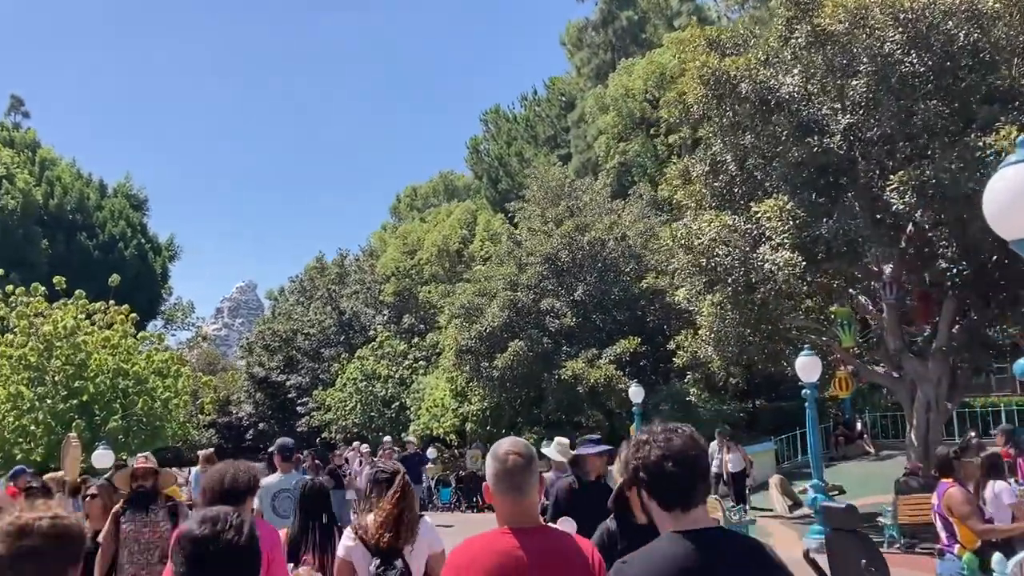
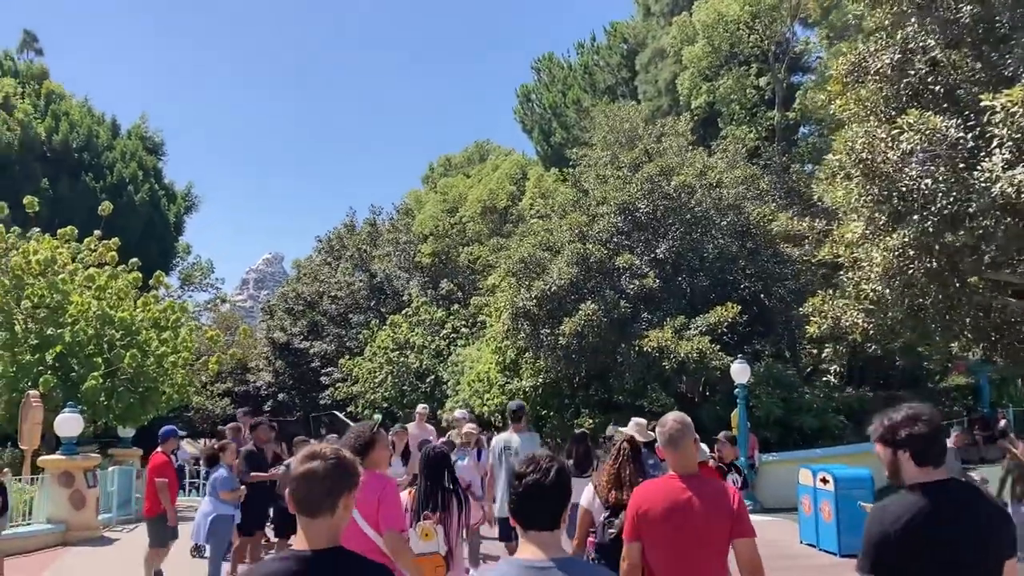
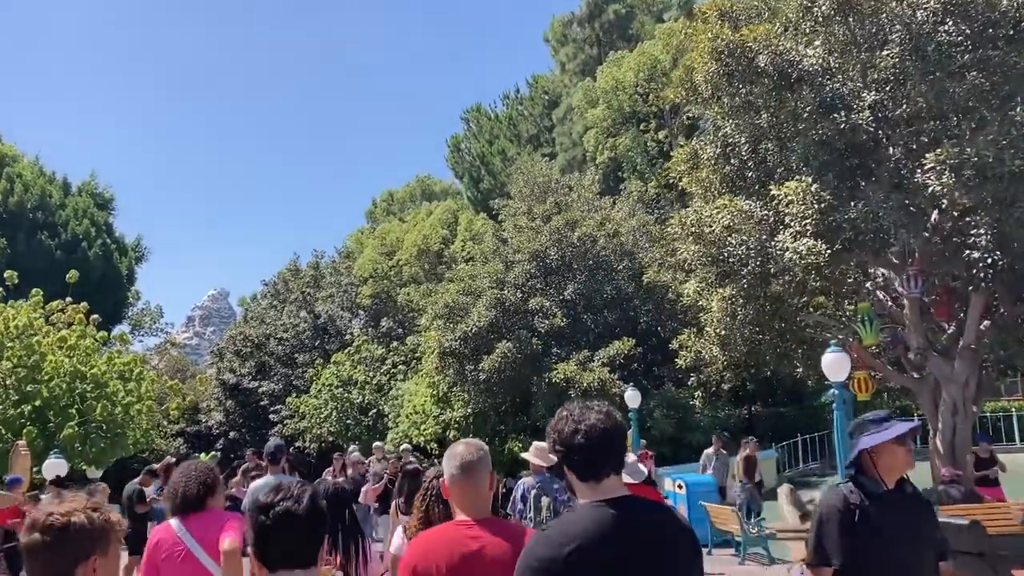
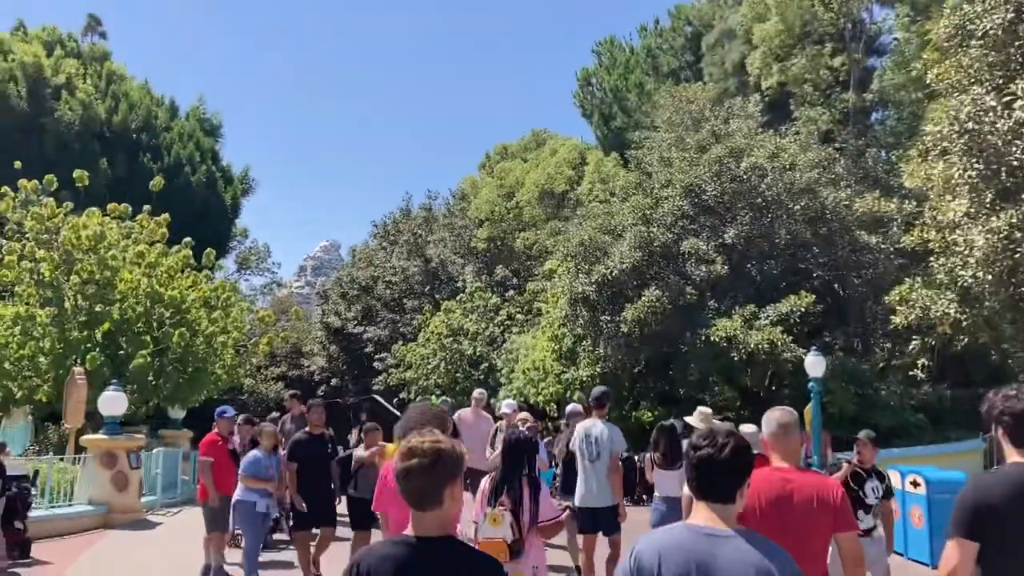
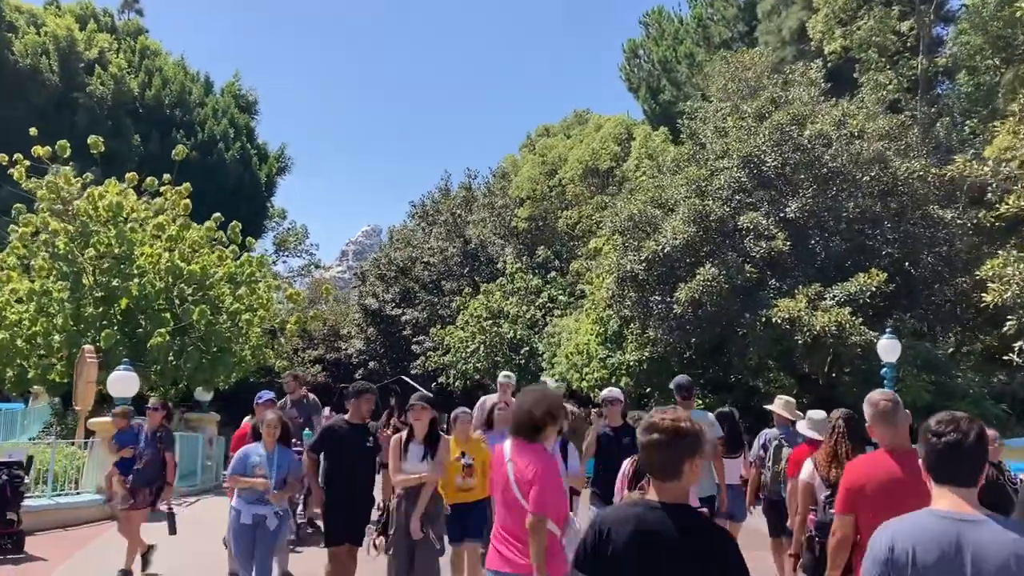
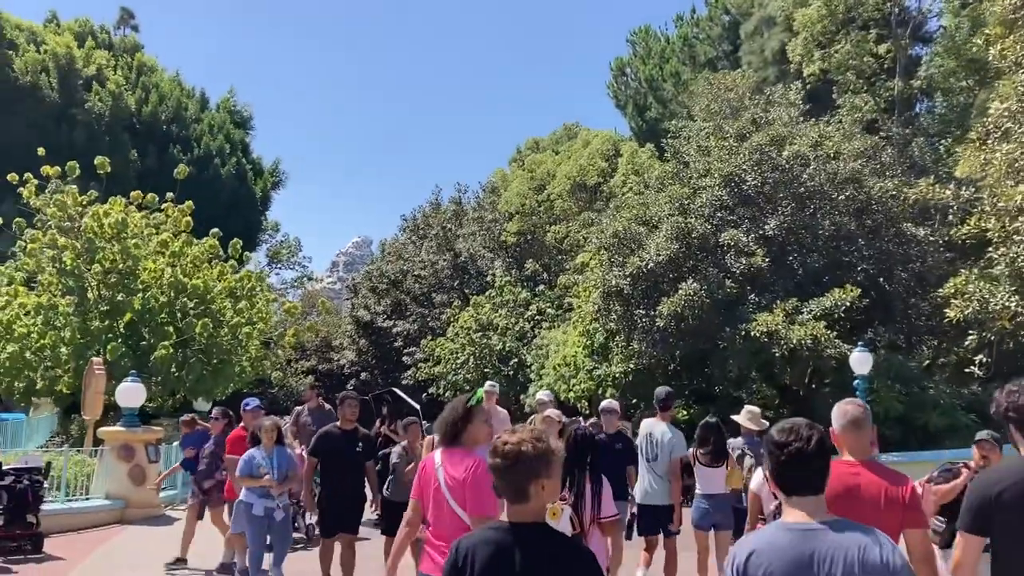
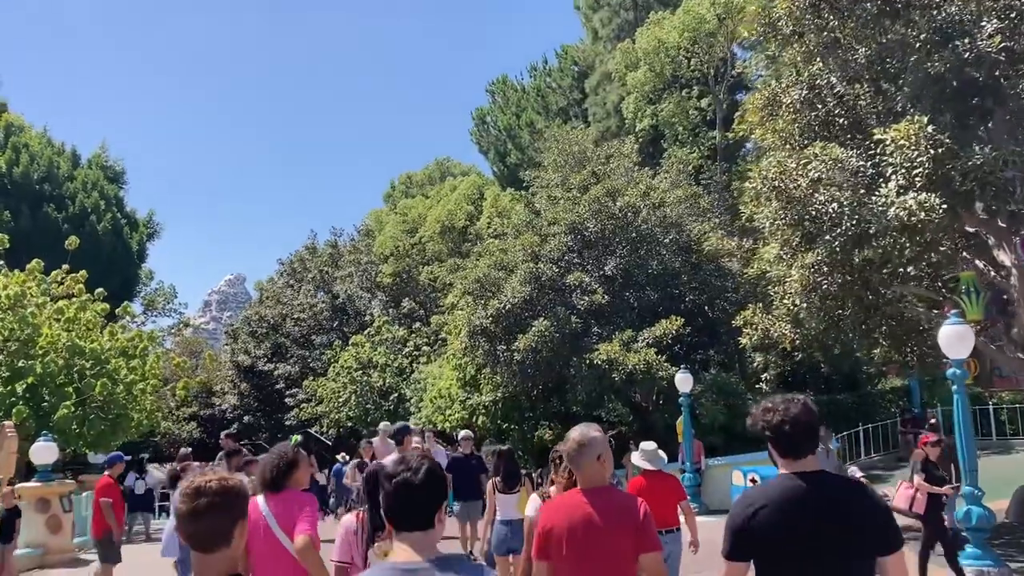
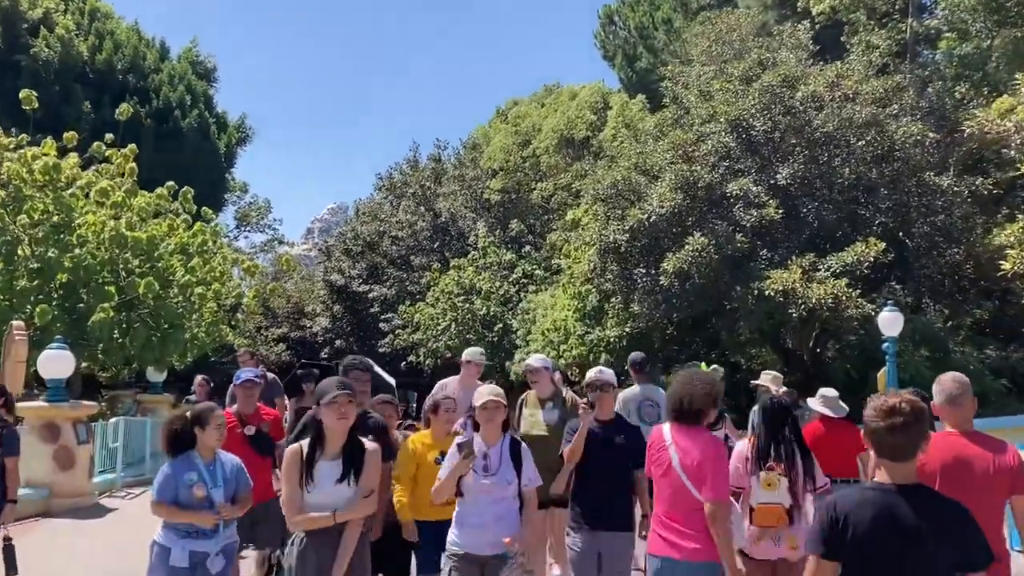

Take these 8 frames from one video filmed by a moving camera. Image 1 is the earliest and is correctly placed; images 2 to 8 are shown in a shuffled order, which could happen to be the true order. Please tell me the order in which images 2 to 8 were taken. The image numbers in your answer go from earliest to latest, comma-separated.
3, 7, 2, 4, 6, 5, 8
